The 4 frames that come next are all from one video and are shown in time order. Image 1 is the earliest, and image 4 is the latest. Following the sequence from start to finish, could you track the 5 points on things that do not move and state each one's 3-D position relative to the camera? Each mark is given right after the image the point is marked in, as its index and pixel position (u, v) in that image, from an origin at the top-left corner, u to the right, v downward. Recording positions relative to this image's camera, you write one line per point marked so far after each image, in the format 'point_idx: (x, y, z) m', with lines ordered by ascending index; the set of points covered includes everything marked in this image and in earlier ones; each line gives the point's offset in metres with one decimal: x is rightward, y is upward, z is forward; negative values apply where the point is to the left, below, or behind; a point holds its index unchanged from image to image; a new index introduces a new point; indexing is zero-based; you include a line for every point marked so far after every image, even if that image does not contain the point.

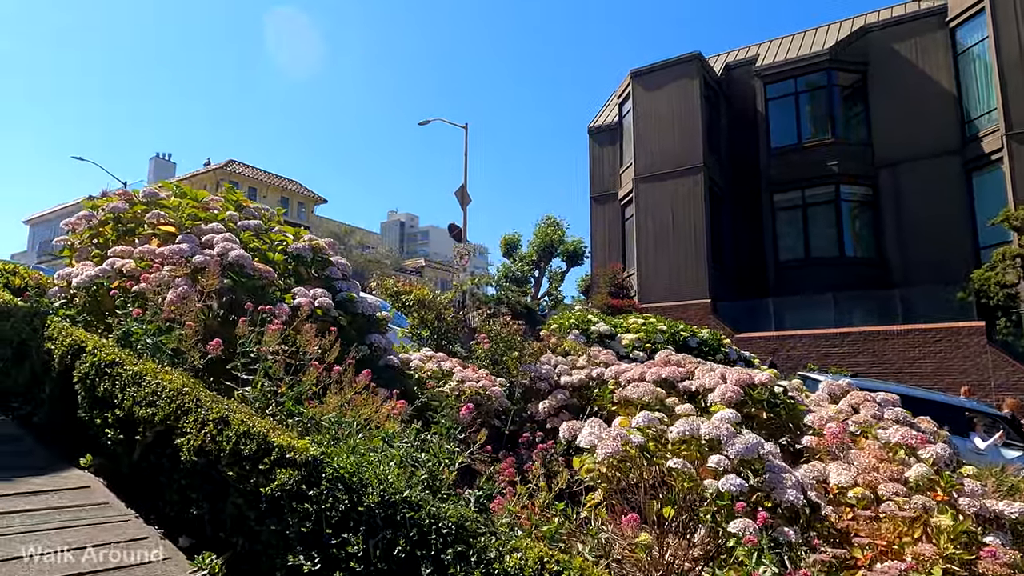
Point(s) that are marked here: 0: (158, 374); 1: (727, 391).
0: (-2.1, -0.5, +3.9) m
1: (+1.5, -0.8, +4.9) m
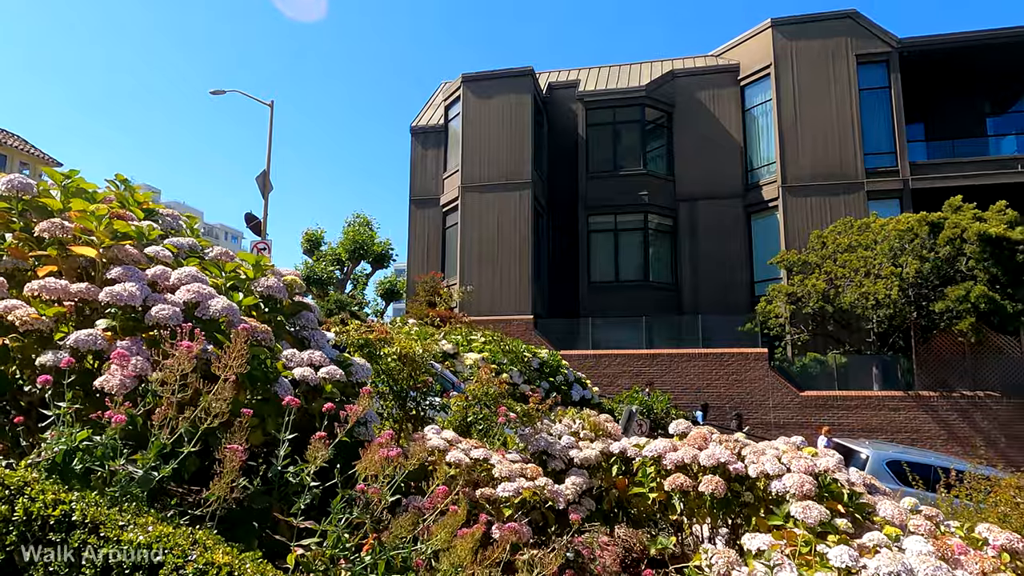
0: (-1.1, -0.9, +2.2) m
1: (+1.9, -1.3, +4.4) m
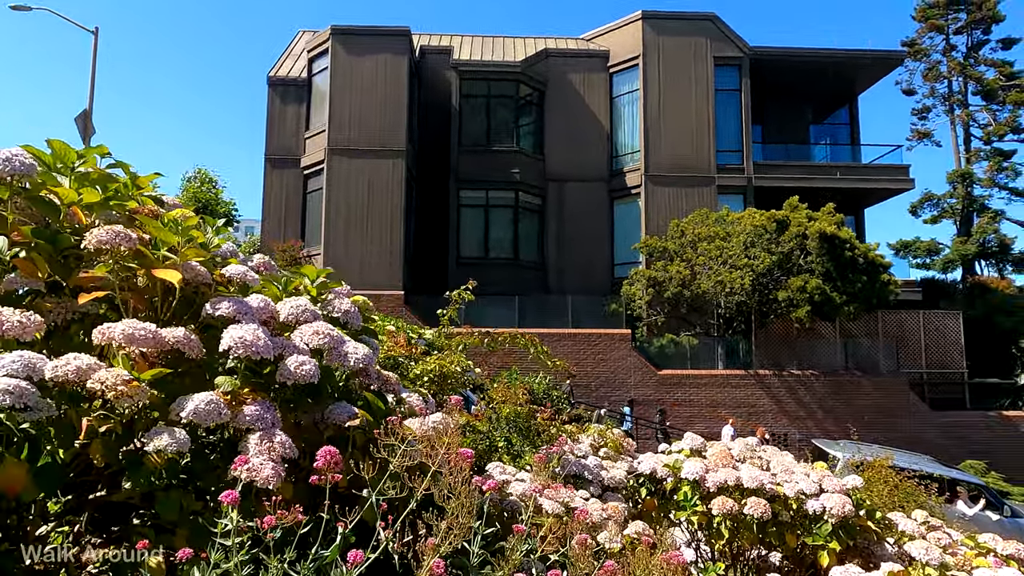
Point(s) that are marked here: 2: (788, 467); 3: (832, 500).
0: (0.0, -1.1, +1.6) m
1: (+2.3, -1.5, +4.6) m
2: (+2.1, -1.3, +5.0) m
3: (+2.2, -1.5, +4.6) m
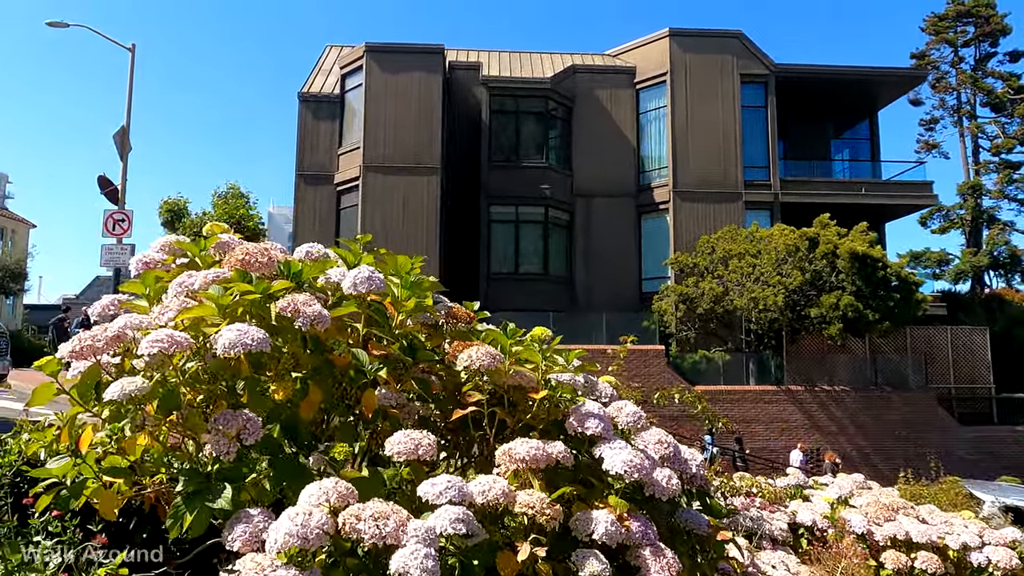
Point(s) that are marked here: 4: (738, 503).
0: (+1.2, -1.5, +1.7) m
1: (+3.5, -1.9, +4.7) m
2: (+3.3, -1.8, +5.1) m
3: (+3.4, -1.9, +4.7) m
4: (+1.7, -1.7, +5.2) m
